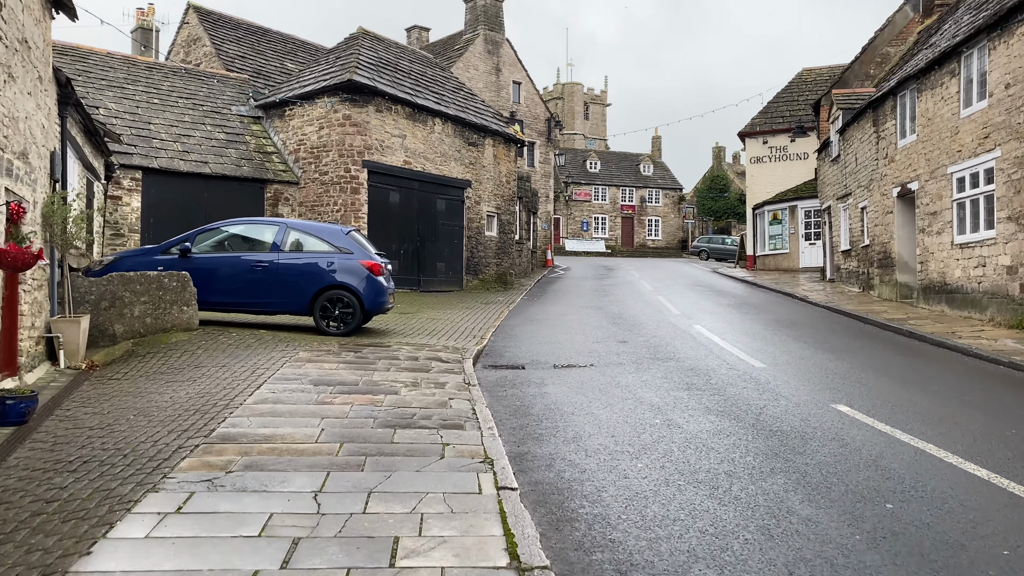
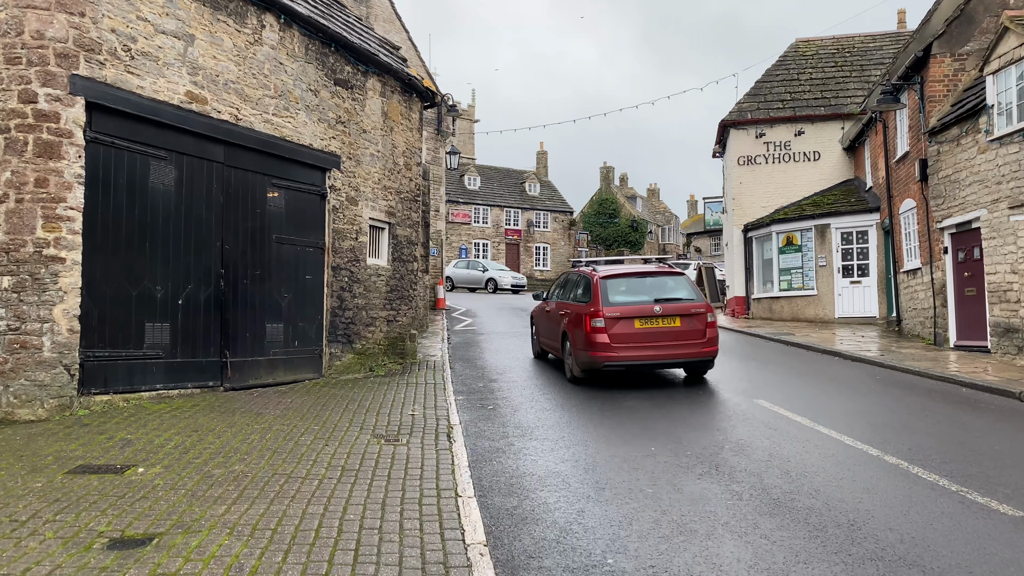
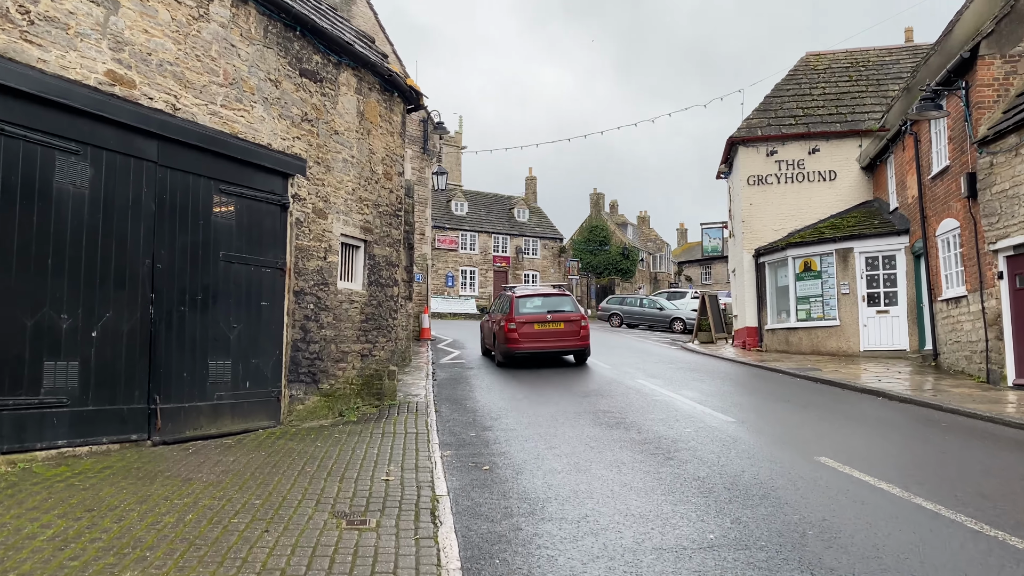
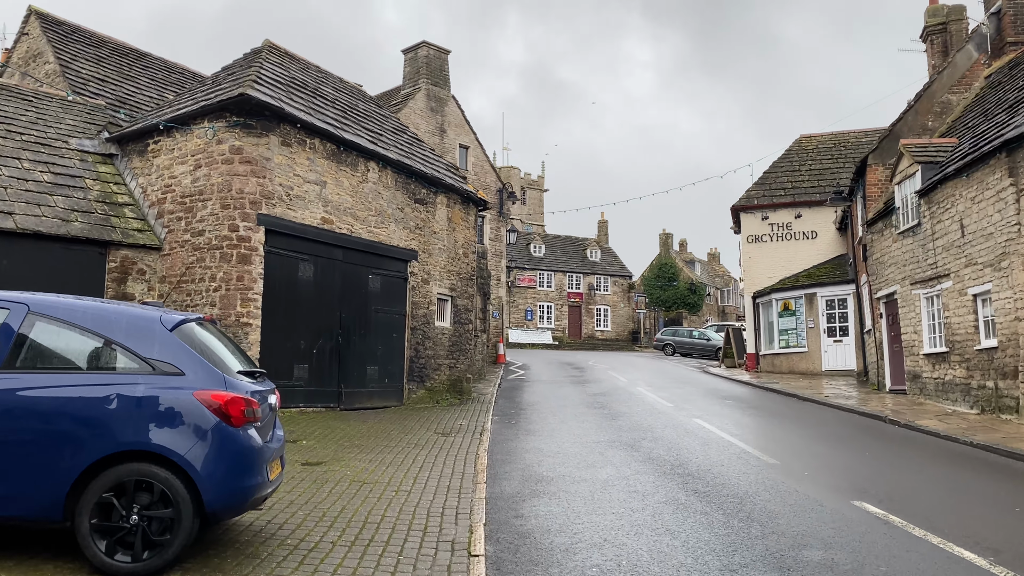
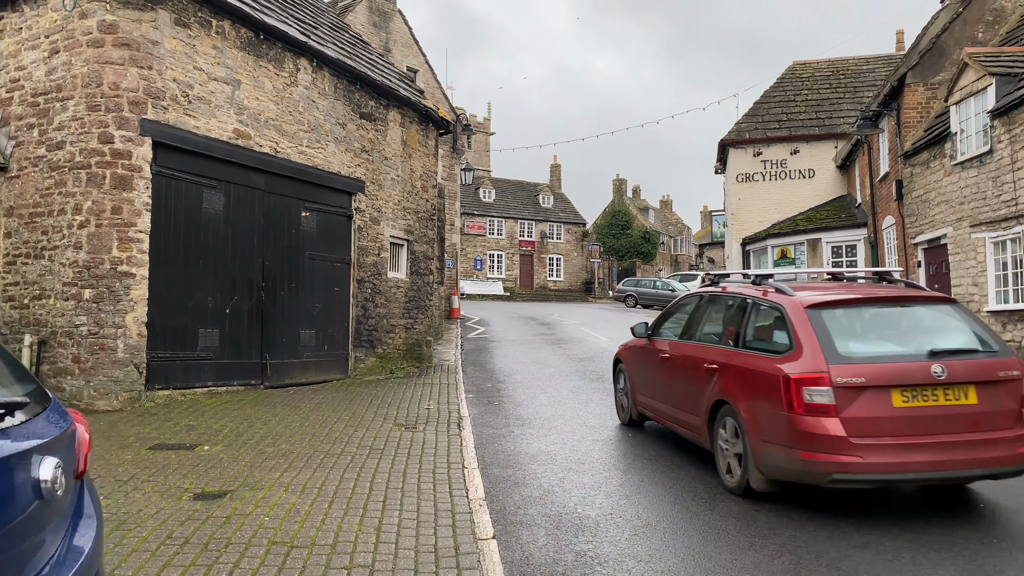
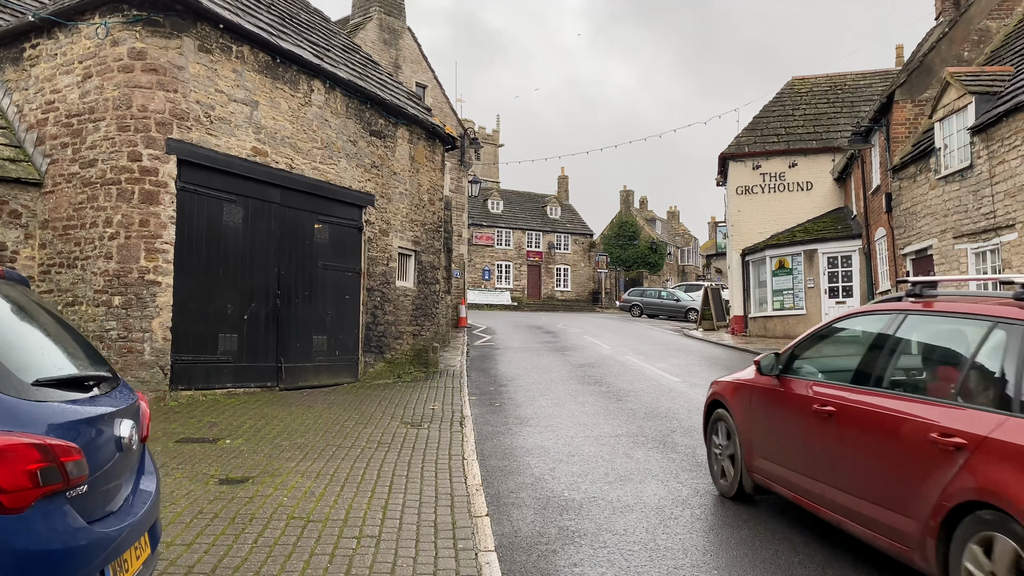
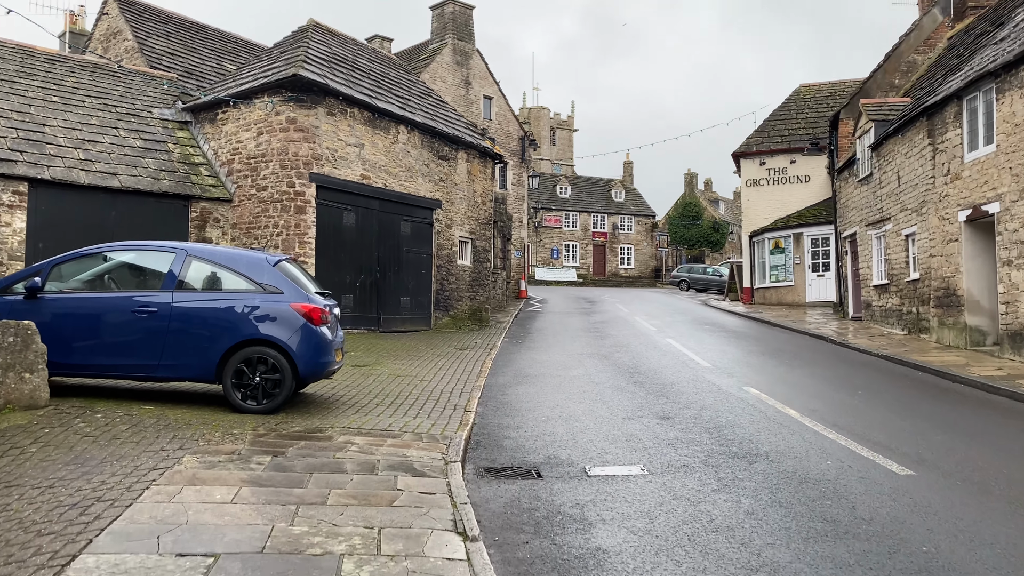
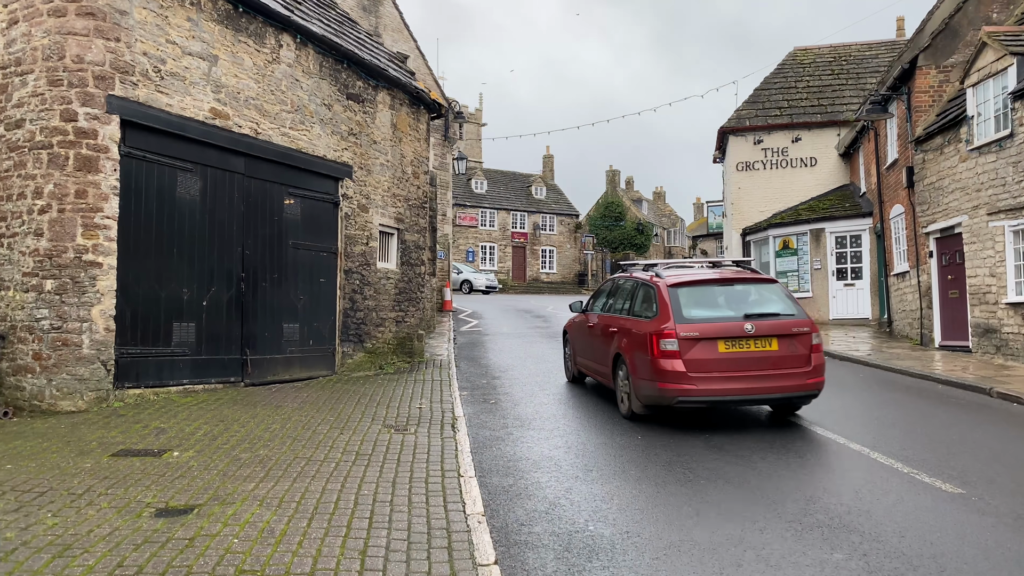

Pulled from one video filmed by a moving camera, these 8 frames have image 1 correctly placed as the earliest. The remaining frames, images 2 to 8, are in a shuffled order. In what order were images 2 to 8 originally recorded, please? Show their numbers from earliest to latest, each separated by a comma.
7, 4, 6, 5, 8, 2, 3
